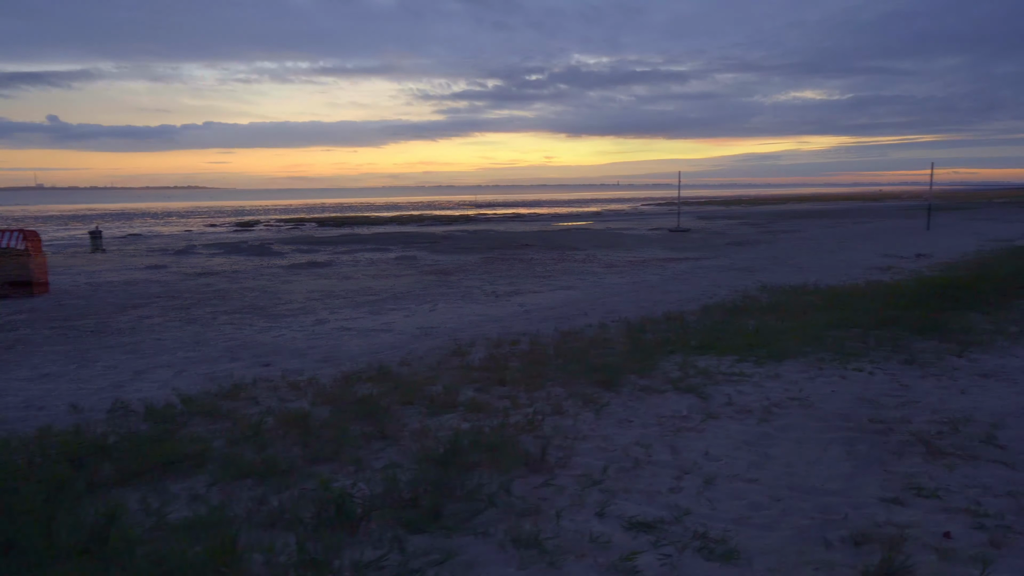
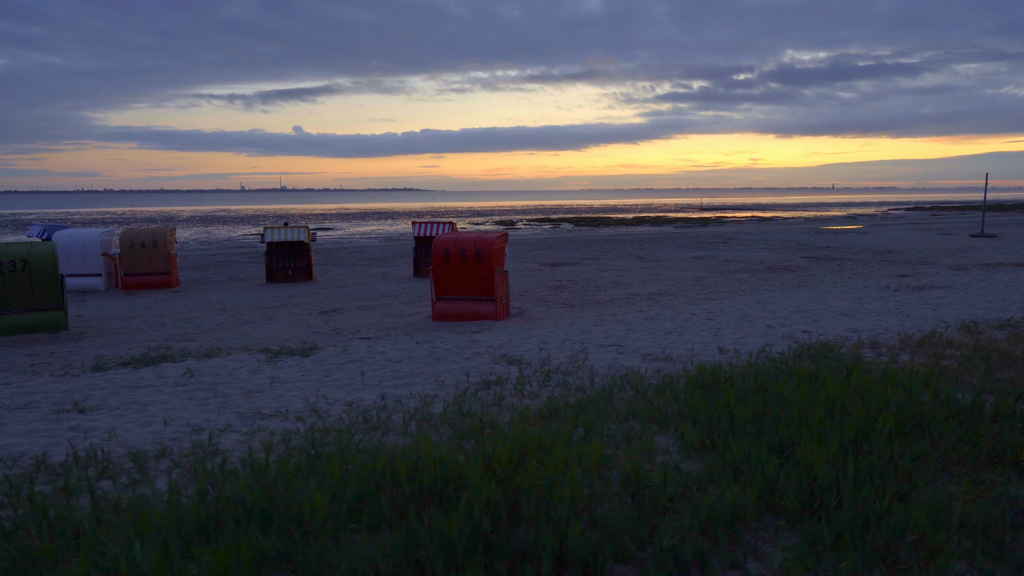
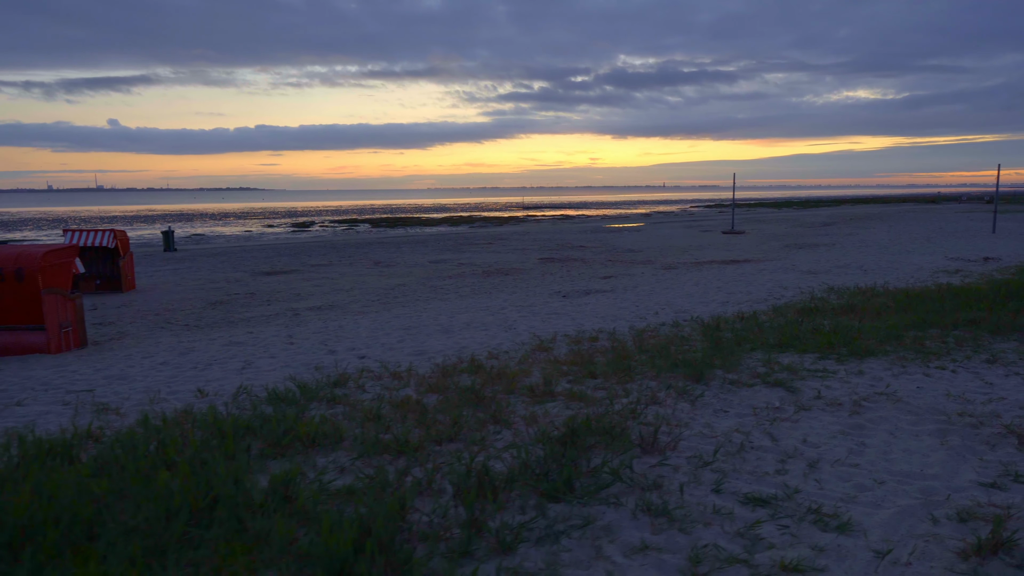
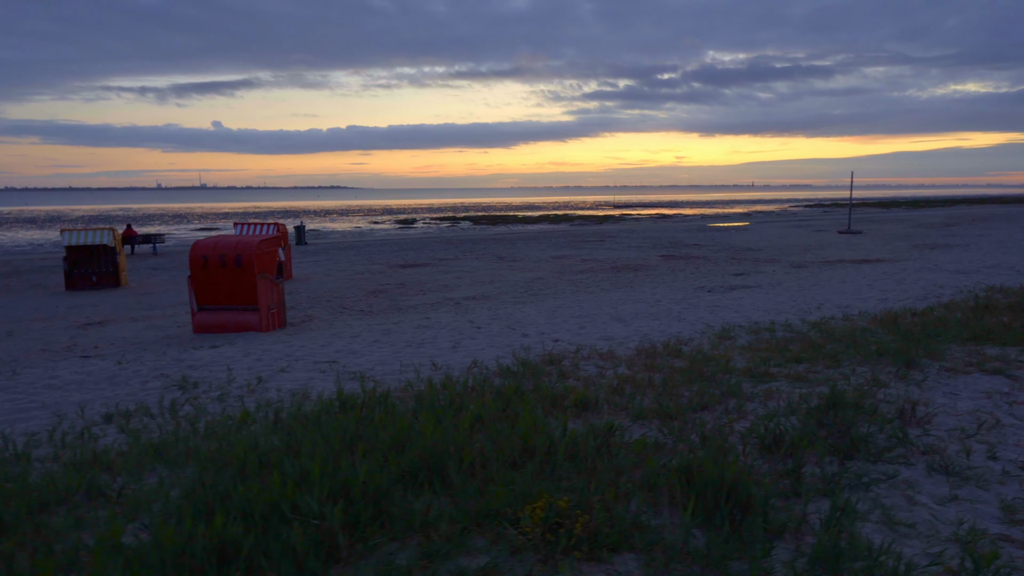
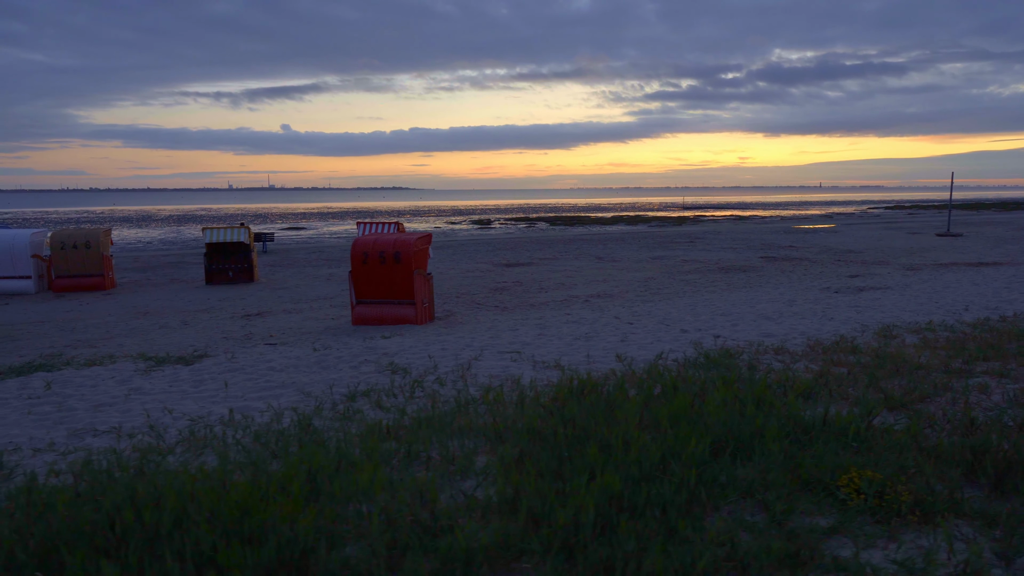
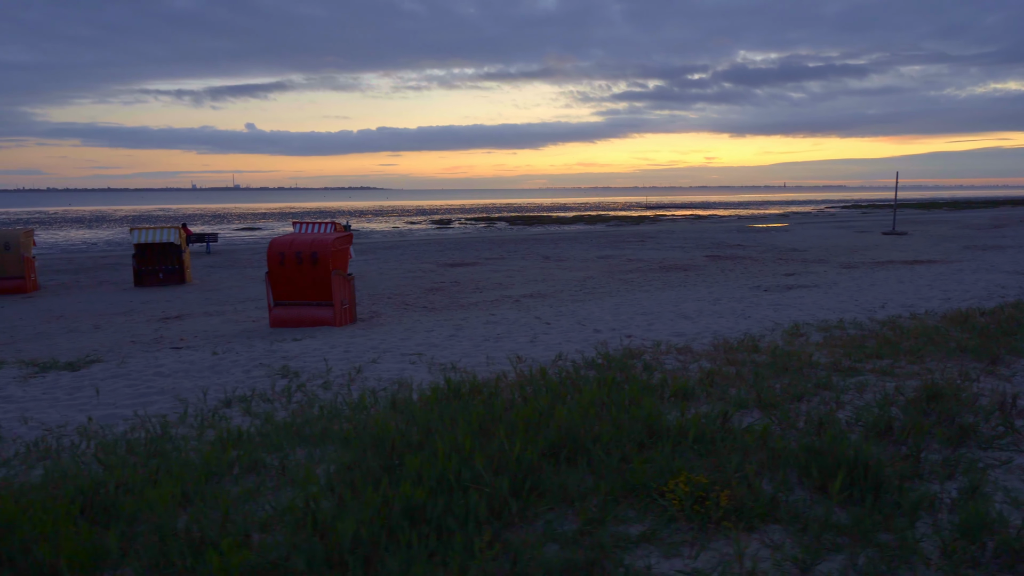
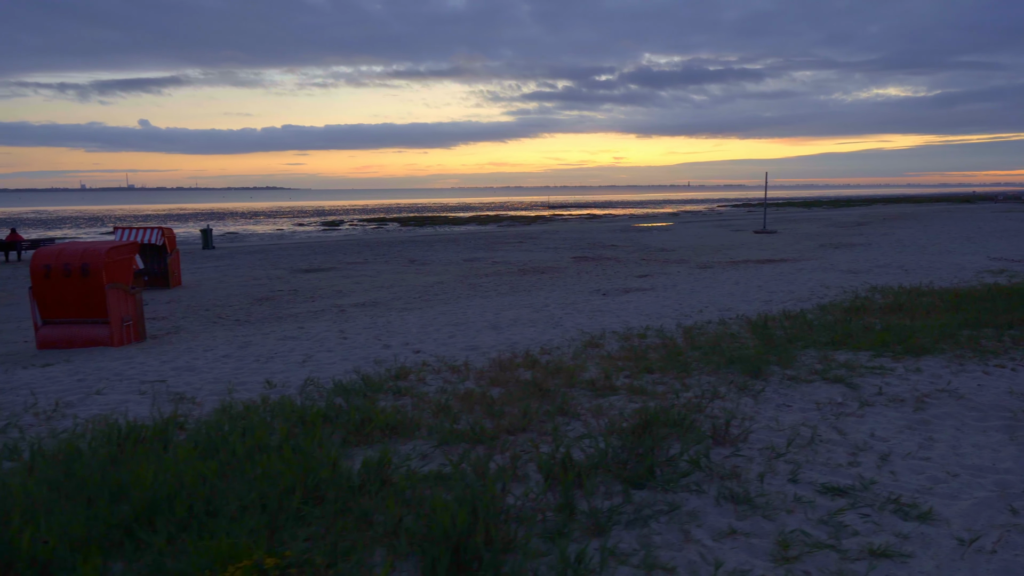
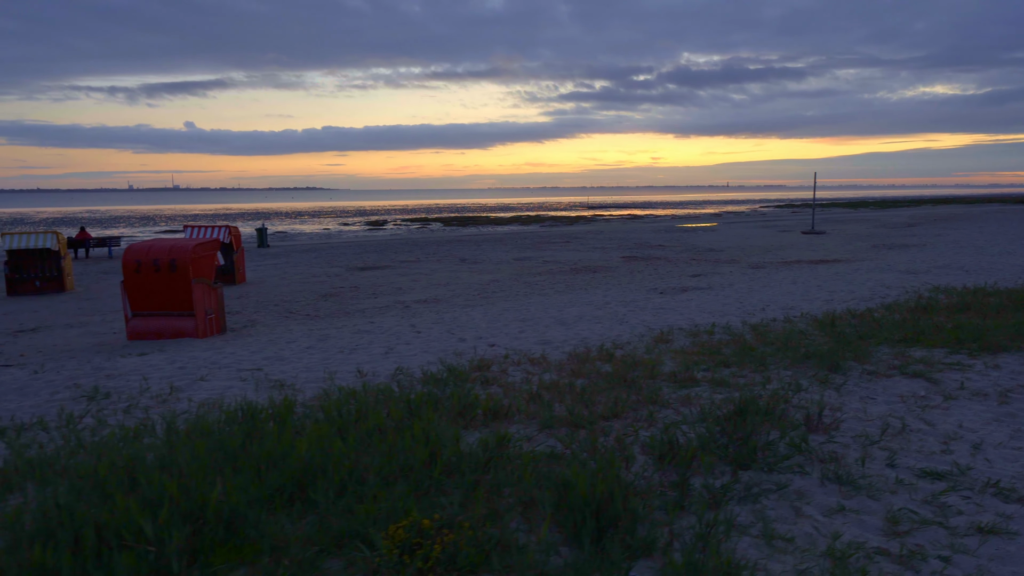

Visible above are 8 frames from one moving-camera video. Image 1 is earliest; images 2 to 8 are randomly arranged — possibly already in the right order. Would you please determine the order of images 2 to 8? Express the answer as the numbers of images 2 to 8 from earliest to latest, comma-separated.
3, 7, 8, 4, 6, 5, 2
